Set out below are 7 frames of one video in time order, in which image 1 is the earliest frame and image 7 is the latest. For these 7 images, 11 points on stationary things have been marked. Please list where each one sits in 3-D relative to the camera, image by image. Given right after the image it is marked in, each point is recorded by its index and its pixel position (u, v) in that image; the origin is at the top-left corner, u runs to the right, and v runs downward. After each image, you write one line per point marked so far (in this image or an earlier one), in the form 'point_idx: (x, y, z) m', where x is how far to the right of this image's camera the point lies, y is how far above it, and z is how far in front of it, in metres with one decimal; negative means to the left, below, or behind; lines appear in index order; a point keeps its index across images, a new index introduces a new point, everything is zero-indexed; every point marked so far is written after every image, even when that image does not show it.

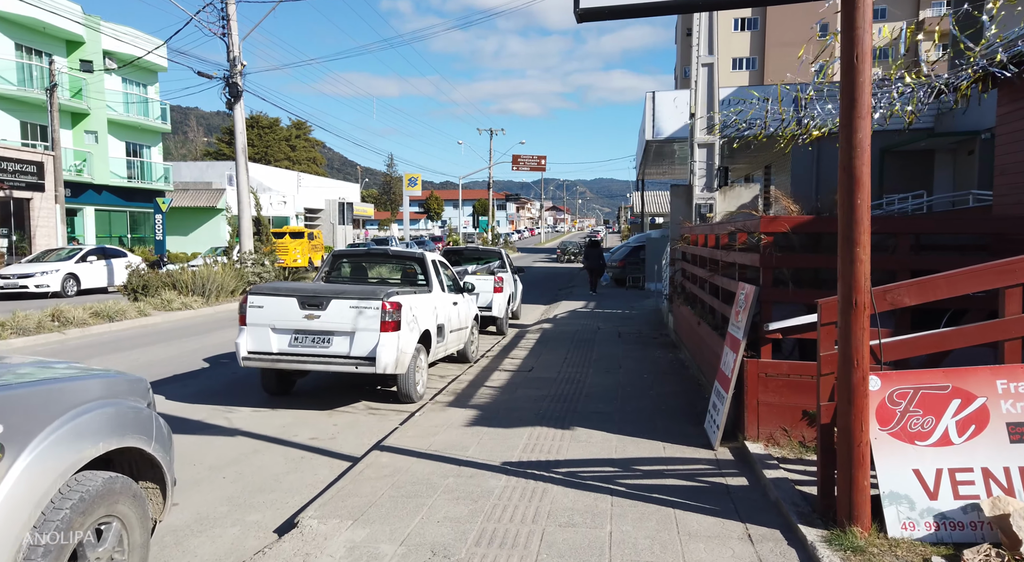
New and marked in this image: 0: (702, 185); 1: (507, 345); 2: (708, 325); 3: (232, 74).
0: (+3.6, +1.9, +12.8) m
1: (-0.1, -1.1, +12.0) m
2: (+2.3, -0.5, +7.9) m
3: (-7.8, +5.8, +18.5) m
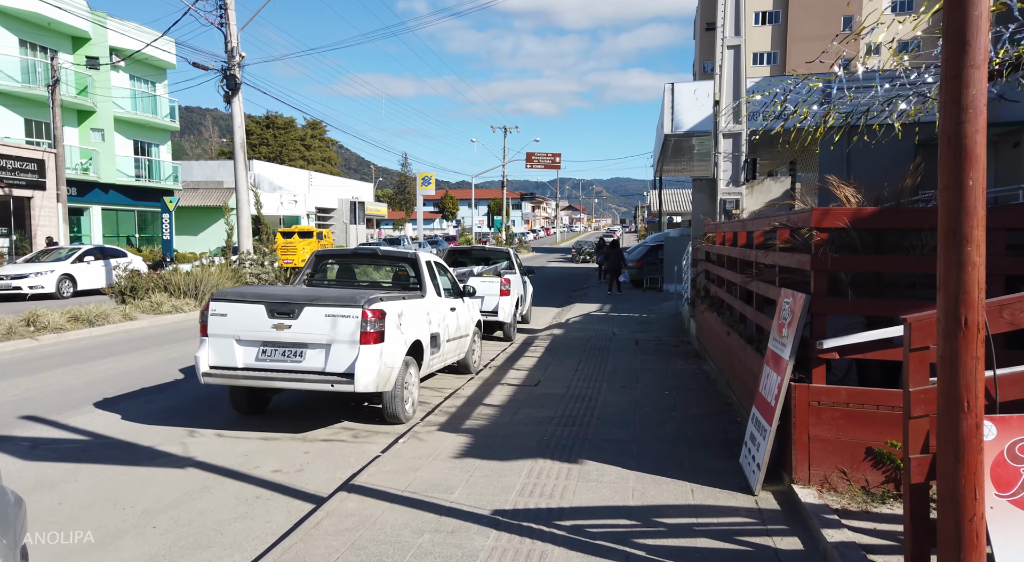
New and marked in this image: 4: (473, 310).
0: (+3.8, +1.8, +11.8) m
1: (0.0, -1.2, +11.0) m
2: (+2.3, -0.6, +6.9) m
3: (-7.5, +5.7, +17.7) m
4: (-0.6, -0.4, +9.7) m
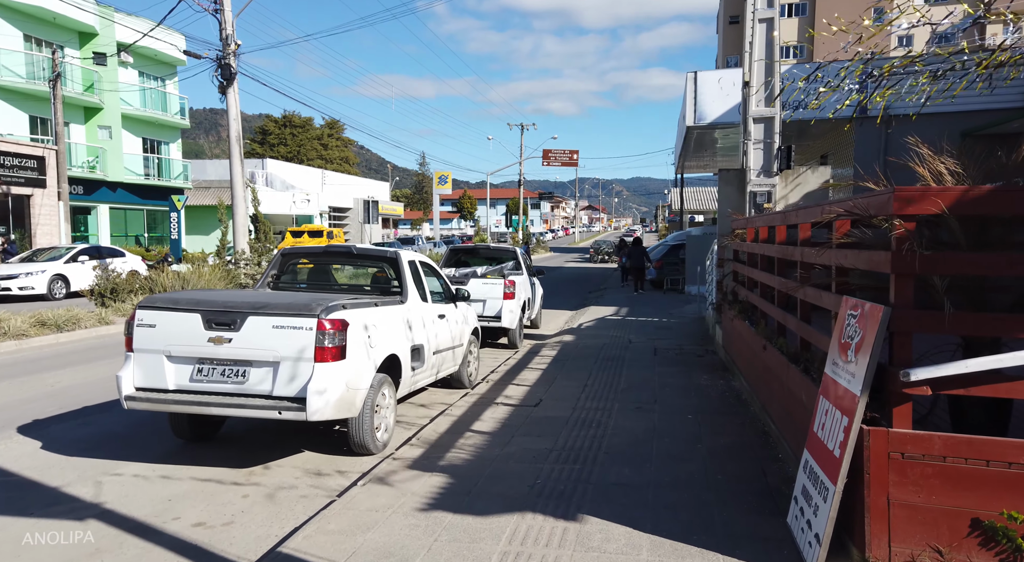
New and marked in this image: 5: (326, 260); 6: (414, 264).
0: (+3.8, +1.8, +10.5) m
1: (+0.1, -1.2, +9.9) m
2: (+2.3, -0.6, +5.7) m
3: (-7.3, +5.7, +16.8) m
4: (-0.5, -0.5, +8.6) m
5: (-1.9, +0.2, +6.9) m
6: (-1.1, +0.2, +7.2) m
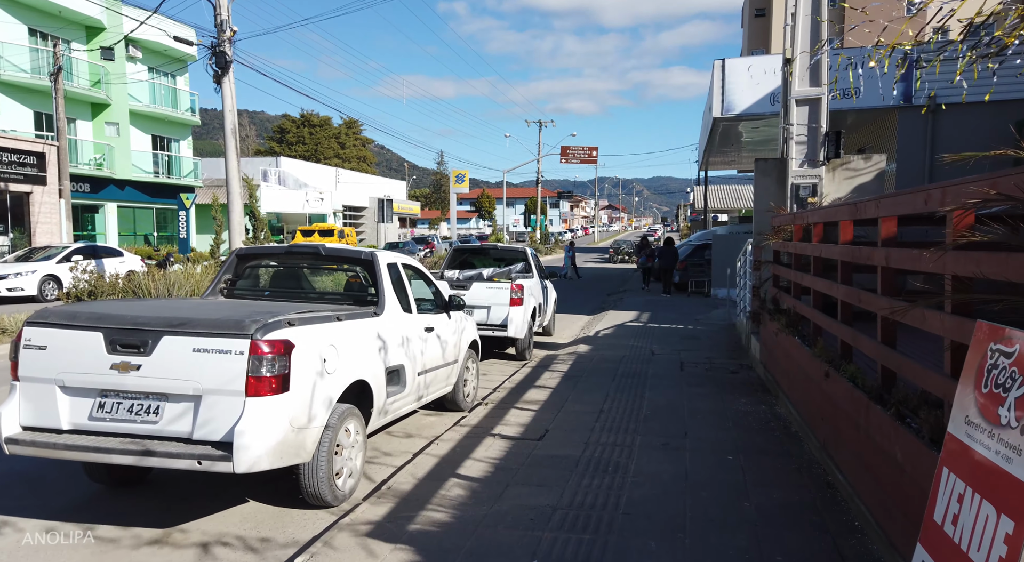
0: (+4.0, +1.7, +9.2) m
1: (+0.2, -1.3, +8.7) m
2: (+2.2, -0.7, +4.4) m
3: (-7.0, +5.7, +15.8) m
4: (-0.5, -0.5, +7.4) m
5: (-1.9, +0.2, +5.8) m
6: (-1.1, +0.1, +6.0) m
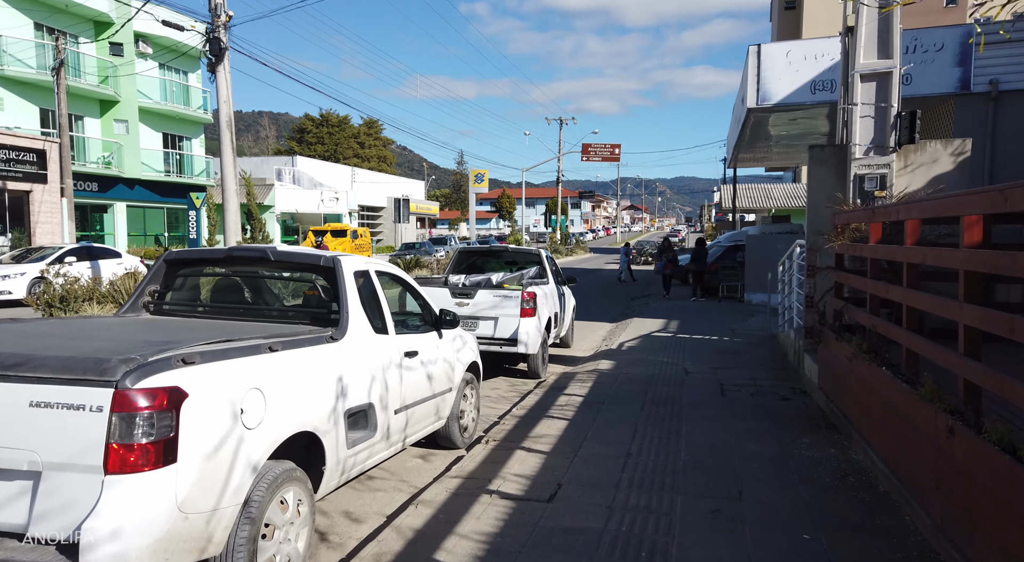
0: (+4.1, +1.6, +7.7) m
1: (+0.3, -1.4, +7.3) m
2: (+2.2, -0.8, +3.0) m
3: (-6.6, +5.6, +14.7) m
4: (-0.4, -0.6, +6.1) m
5: (-1.9, +0.1, +4.5) m
6: (-1.0, 0.0, +4.8) m
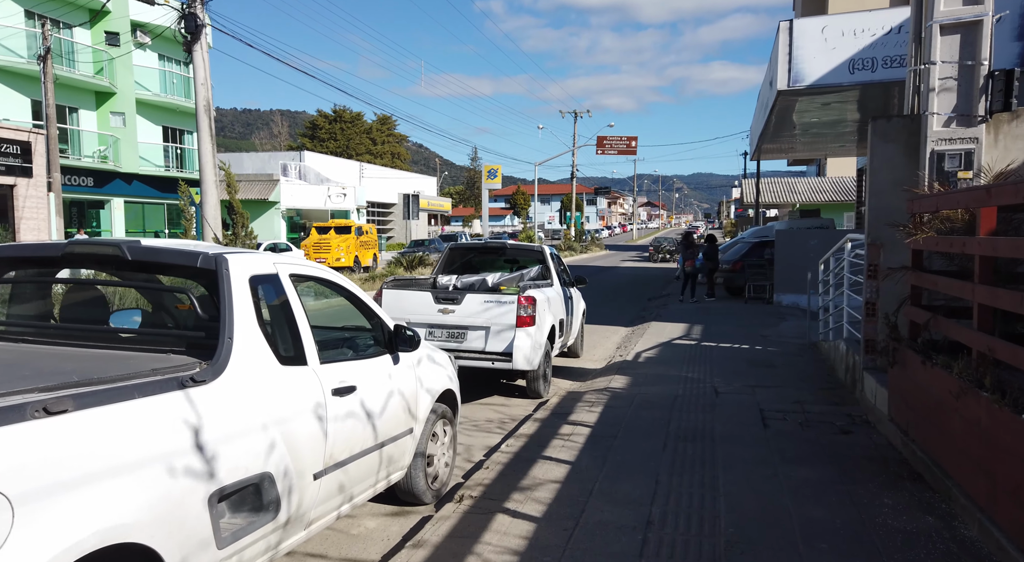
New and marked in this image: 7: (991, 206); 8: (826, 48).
0: (+4.0, +1.6, +6.2) m
1: (+0.2, -1.4, +5.9) m
2: (+2.0, -0.8, +1.5) m
3: (-6.5, +5.6, +13.4) m
4: (-0.5, -0.6, +4.7) m
5: (-2.1, 0.0, +3.1) m
6: (-1.2, 0.0, +3.3) m
7: (+3.1, +0.5, +4.3) m
8: (+7.3, +5.4, +15.4) m
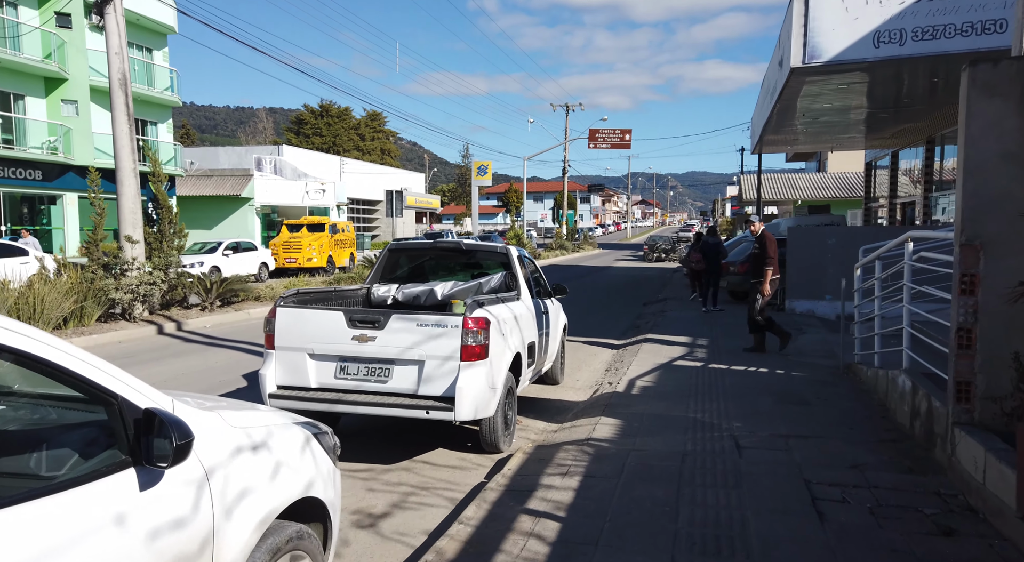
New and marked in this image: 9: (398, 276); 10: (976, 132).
0: (+3.6, +1.5, +4.2) m
1: (-0.3, -1.5, +3.9) m
2: (+1.6, -0.9, -0.5) m
3: (-7.0, +5.5, +11.3) m
4: (-1.0, -0.8, +2.6) m
5: (-2.5, -0.1, +1.1) m
6: (-1.6, -0.1, +1.3) m
7: (+2.7, +0.4, +2.2) m
8: (+6.7, +5.3, +13.4) m
9: (-1.2, +0.1, +7.6) m
10: (+3.2, +1.0, +4.5) m
